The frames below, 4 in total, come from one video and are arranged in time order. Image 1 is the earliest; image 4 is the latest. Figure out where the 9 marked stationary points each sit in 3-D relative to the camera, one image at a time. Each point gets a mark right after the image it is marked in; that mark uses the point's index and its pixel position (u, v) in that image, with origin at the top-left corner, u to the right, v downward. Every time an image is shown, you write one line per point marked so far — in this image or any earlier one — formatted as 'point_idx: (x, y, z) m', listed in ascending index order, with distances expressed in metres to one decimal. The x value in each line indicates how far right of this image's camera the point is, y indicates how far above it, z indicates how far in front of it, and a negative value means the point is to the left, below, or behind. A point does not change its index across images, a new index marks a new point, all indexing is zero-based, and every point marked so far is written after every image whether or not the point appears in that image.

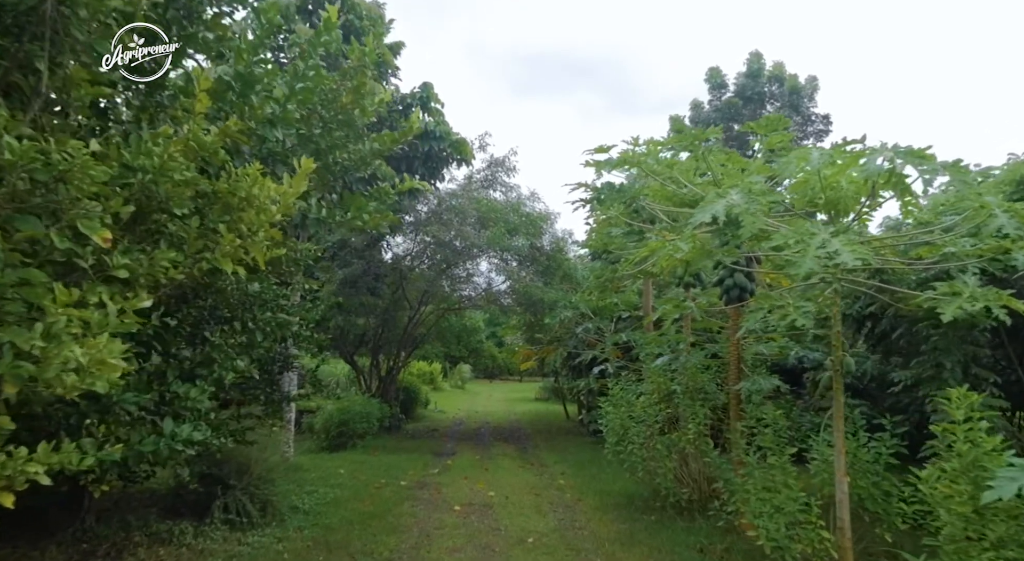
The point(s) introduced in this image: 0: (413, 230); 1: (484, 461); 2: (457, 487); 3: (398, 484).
0: (-1.8, +0.9, +12.6) m
1: (-0.4, -2.6, +9.6) m
2: (-0.6, -2.3, +7.6) m
3: (-1.3, -2.3, +7.6) m
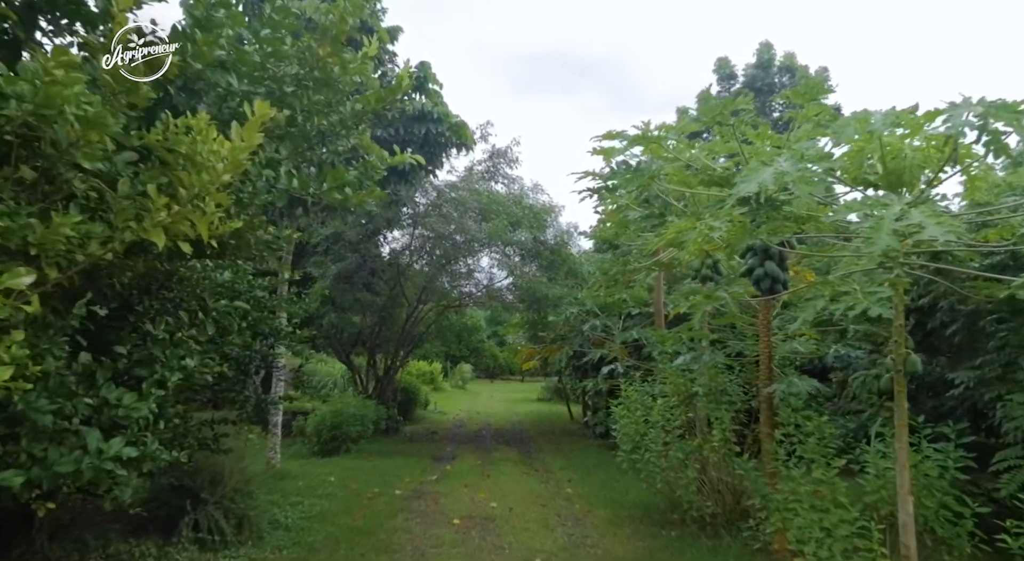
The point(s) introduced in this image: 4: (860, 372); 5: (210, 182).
0: (-1.8, +1.0, +12.0) m
1: (-0.4, -2.5, +9.0) m
2: (-0.6, -2.3, +7.0) m
3: (-1.2, -2.2, +7.1) m
4: (+3.1, -0.8, +6.0) m
5: (-1.1, +0.4, +2.4) m
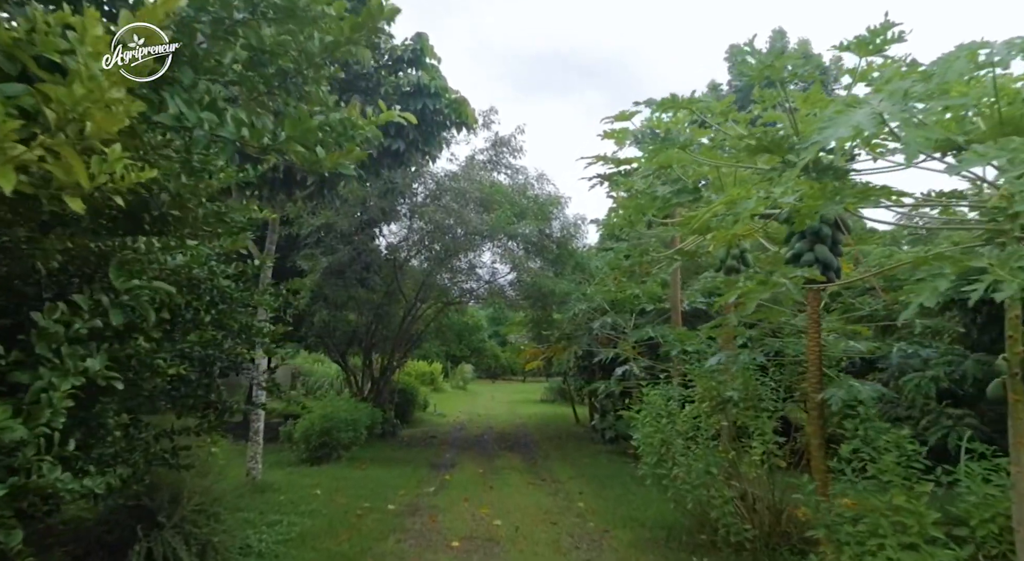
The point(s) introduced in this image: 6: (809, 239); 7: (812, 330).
0: (-1.7, +1.1, +11.2) m
1: (-0.3, -2.4, +8.3) m
2: (-0.5, -2.2, +6.3) m
3: (-1.2, -2.2, +6.3) m
4: (+3.1, -0.7, +5.2) m
5: (-1.0, +0.4, +1.6) m
6: (+1.9, +0.3, +4.4) m
7: (+2.0, -0.3, +4.5) m
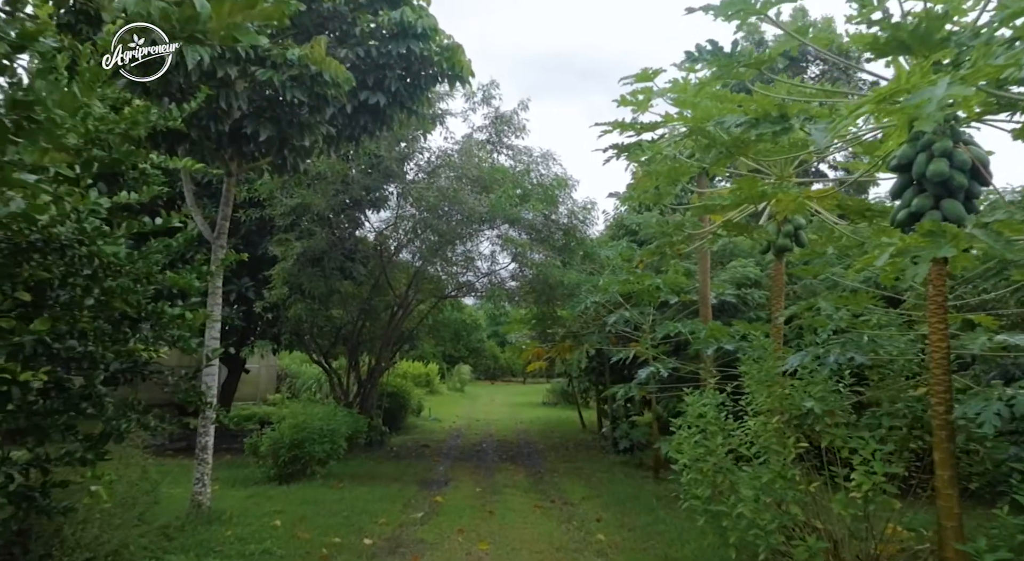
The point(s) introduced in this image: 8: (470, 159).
0: (-1.7, +1.3, +10.0) m
1: (-0.3, -2.3, +7.0) m
2: (-0.5, -2.0, +5.1) m
3: (-1.2, -2.0, +5.1) m
4: (+3.2, -0.6, +4.0) m
5: (-1.0, +0.6, +0.4) m
6: (+2.0, +0.4, +3.1) m
7: (+2.0, -0.2, +3.3) m
8: (-0.6, +1.8, +10.1) m
